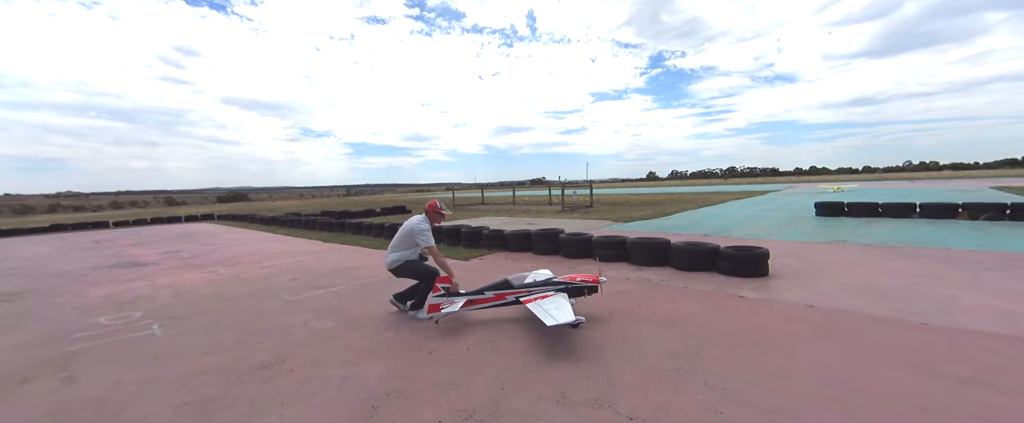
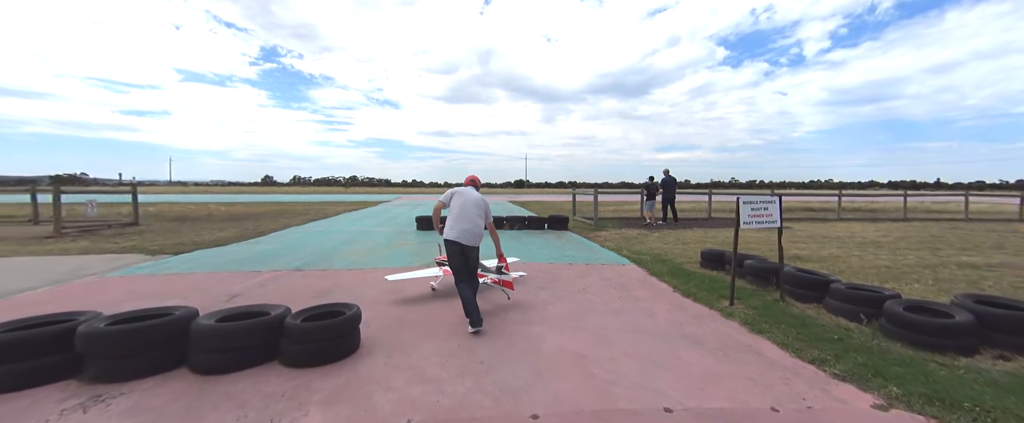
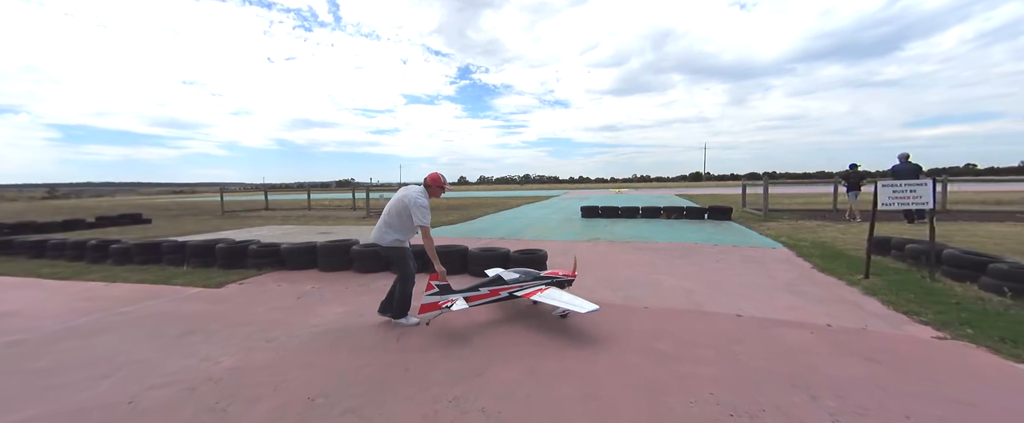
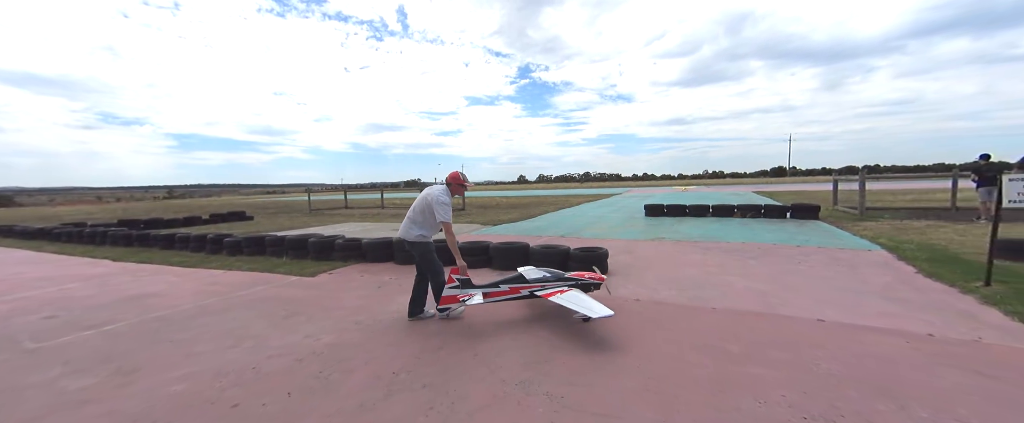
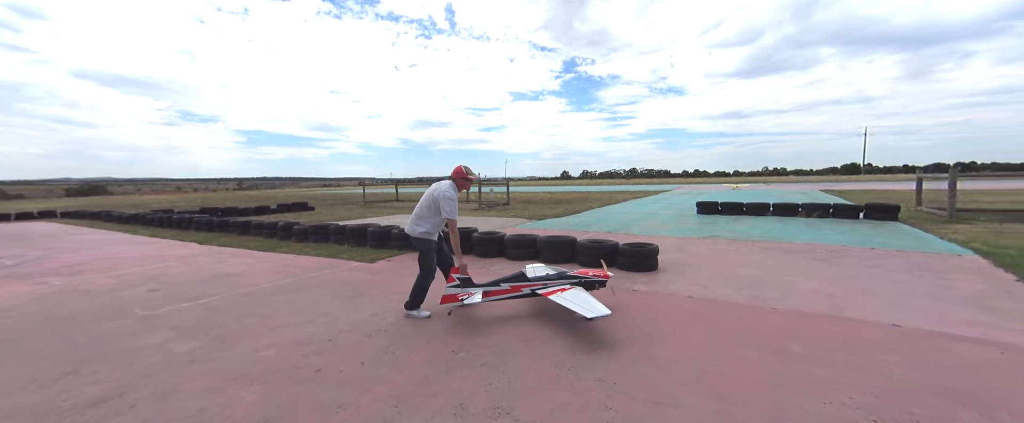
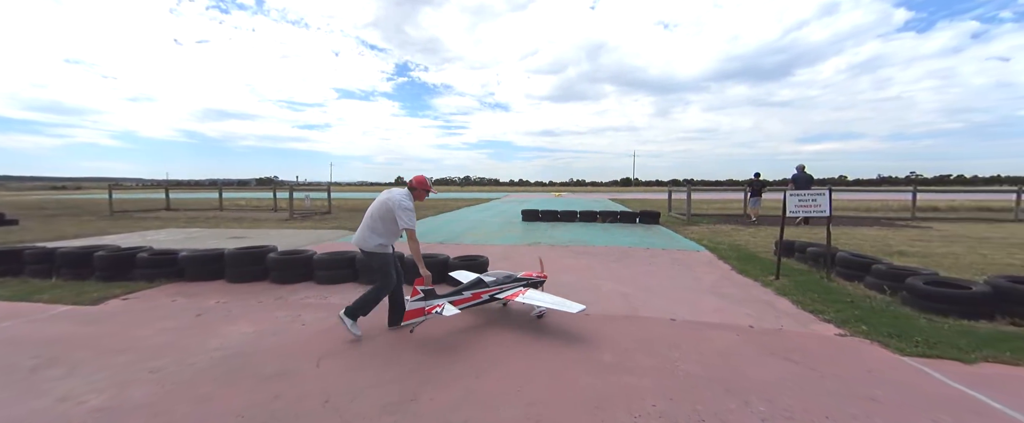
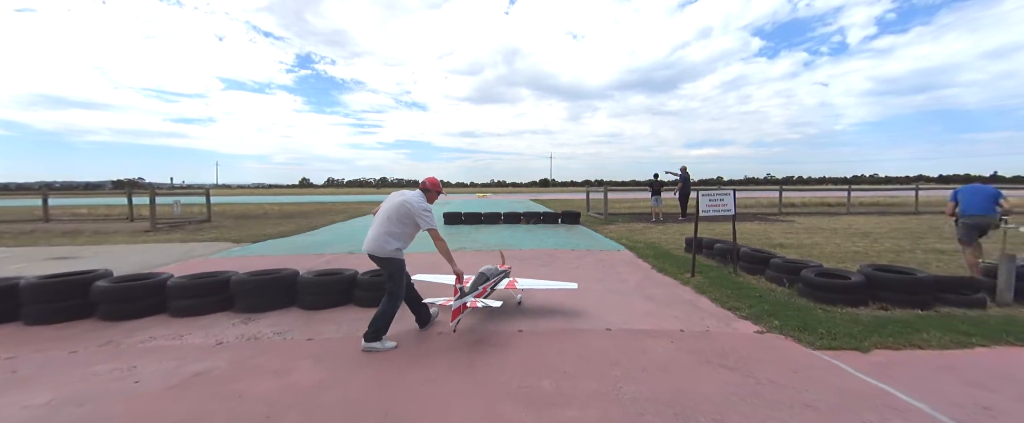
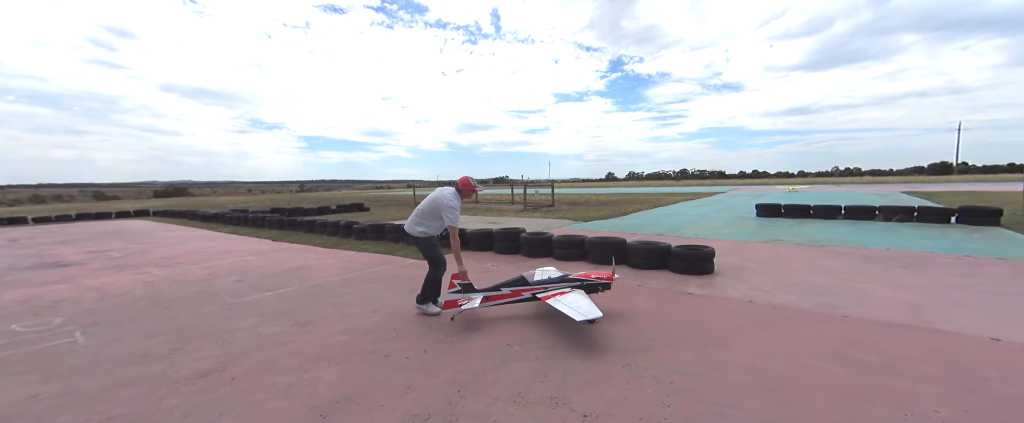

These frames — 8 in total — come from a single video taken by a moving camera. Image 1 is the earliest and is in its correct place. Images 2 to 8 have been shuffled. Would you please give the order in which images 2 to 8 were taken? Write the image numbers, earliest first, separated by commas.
8, 5, 4, 3, 6, 7, 2
